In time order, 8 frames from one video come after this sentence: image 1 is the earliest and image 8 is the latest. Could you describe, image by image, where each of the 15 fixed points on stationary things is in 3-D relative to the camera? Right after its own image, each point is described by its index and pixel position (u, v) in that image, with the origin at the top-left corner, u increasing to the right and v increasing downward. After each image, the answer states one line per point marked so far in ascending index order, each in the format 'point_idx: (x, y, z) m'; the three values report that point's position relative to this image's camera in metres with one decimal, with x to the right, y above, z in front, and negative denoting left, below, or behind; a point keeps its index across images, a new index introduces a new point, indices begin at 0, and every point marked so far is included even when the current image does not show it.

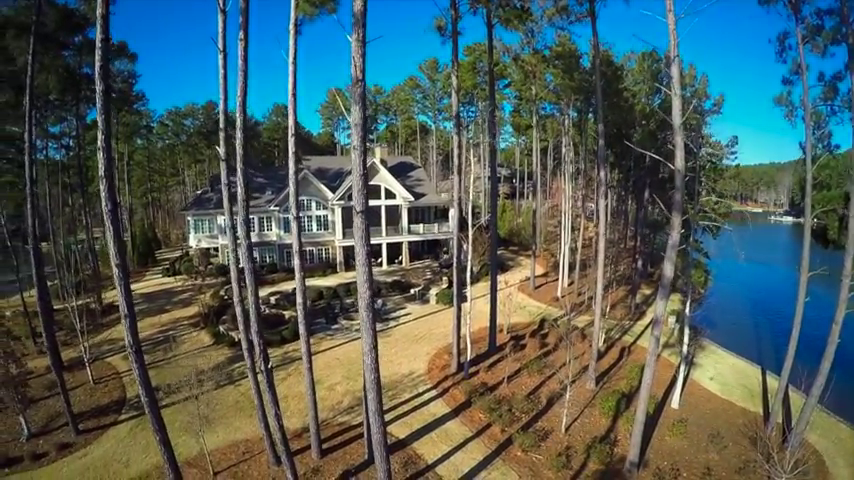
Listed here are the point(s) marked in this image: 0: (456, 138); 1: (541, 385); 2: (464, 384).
0: (+1.4, +3.7, +19.8) m
1: (+3.8, -4.8, +15.4) m
2: (+1.2, -4.5, +14.7) m
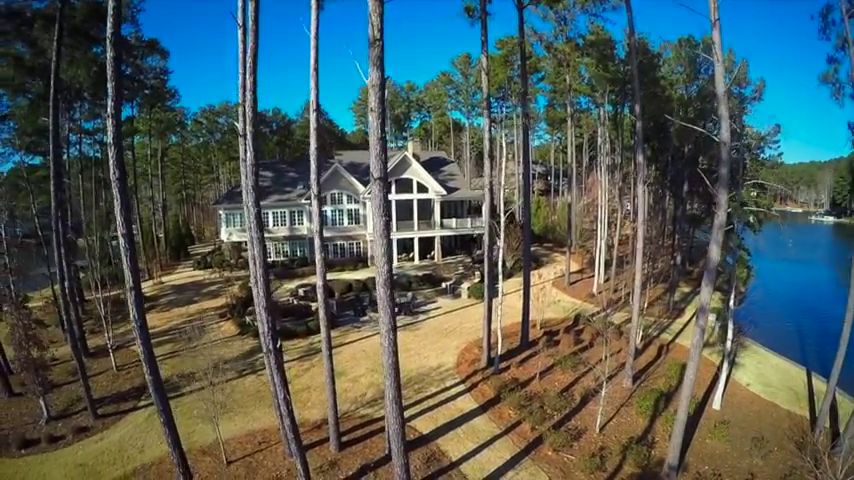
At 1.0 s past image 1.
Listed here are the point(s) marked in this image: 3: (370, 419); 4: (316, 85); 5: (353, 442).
0: (+2.5, +4.1, +19.1) m
1: (+4.6, -4.4, +14.6) m
2: (+2.0, -4.2, +14.0) m
3: (-1.4, -4.4, +11.1) m
4: (-2.4, +3.4, +10.1) m
5: (-1.7, -4.4, +10.1) m
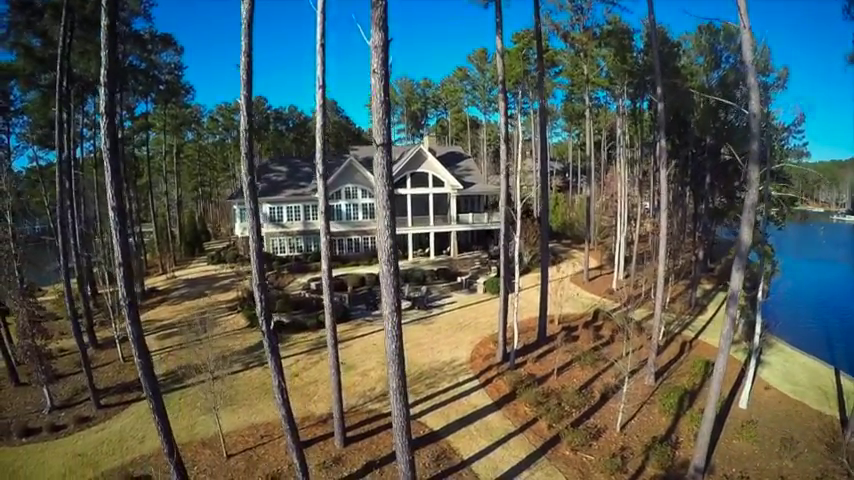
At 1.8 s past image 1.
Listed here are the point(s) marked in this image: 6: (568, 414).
0: (+3.0, +4.4, +18.5) m
1: (+5.0, -4.1, +13.9) m
2: (+2.4, -3.9, +13.5) m
3: (-1.2, -4.1, +10.7) m
4: (-2.2, +3.7, +9.7) m
5: (-1.4, -4.1, +9.7) m
6: (+3.6, -4.4, +11.8) m
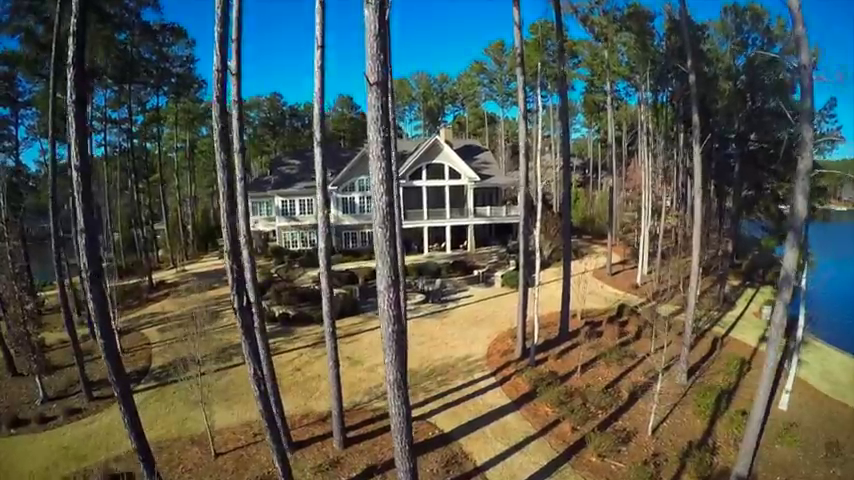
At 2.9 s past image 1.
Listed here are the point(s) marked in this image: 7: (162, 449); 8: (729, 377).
0: (+3.5, +4.8, +17.5) m
1: (+5.3, -3.8, +12.8) m
2: (+2.7, -3.5, +12.5) m
3: (-1.0, -3.7, +9.8) m
4: (-2.0, +4.0, +8.8) m
5: (-1.2, -3.7, +8.8) m
6: (+3.8, -4.0, +10.7) m
7: (-5.7, -4.4, +10.1) m
8: (+9.5, -4.3, +14.7) m
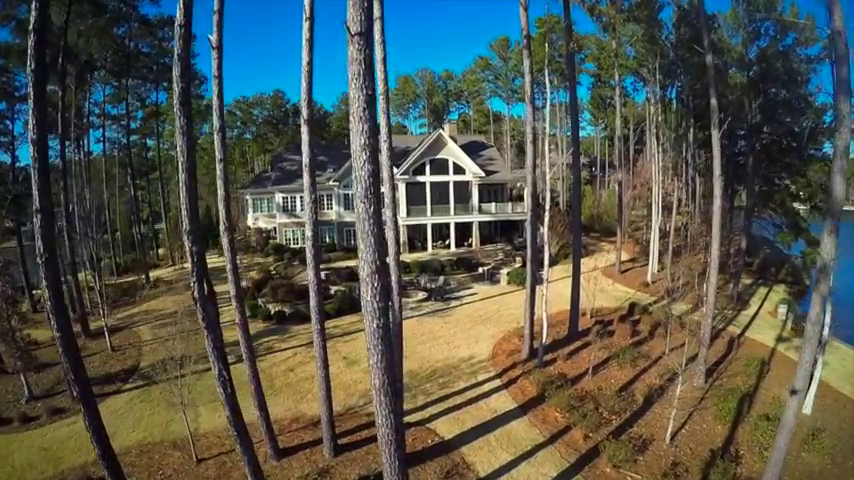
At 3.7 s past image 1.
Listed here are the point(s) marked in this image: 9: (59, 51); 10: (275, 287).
0: (+3.6, +4.9, +16.7) m
1: (+5.4, -3.6, +12.0) m
2: (+2.7, -3.4, +11.7) m
3: (-1.0, -3.6, +9.1) m
4: (-2.1, +4.2, +8.1) m
5: (-1.3, -3.6, +8.1) m
6: (+3.8, -3.9, +9.9) m
7: (-5.7, -4.2, +9.4) m
8: (+9.5, -4.1, +13.9) m
9: (-13.8, +7.1, +17.6) m
10: (-5.8, -1.8, +17.8) m
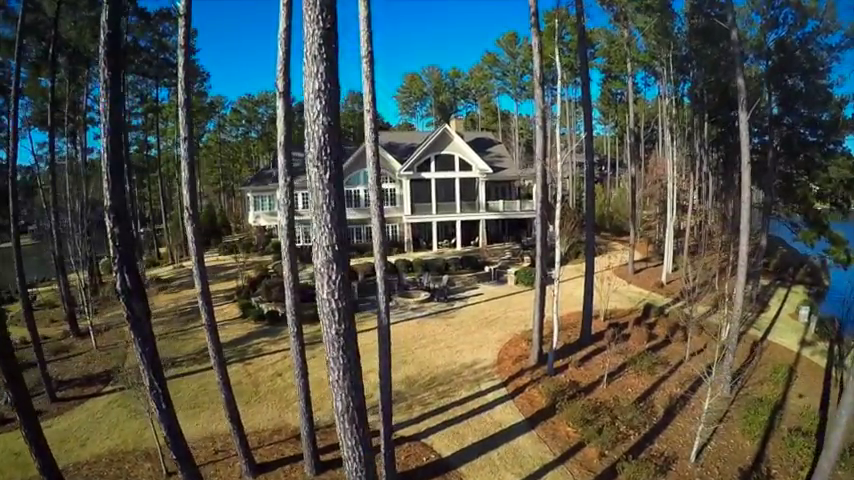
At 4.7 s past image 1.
0: (+3.7, +5.0, +15.7) m
1: (+5.3, -3.5, +11.0) m
2: (+2.7, -3.3, +10.7) m
3: (-1.0, -3.5, +8.2) m
4: (-2.1, +4.3, +7.2) m
5: (-1.4, -3.5, +7.2) m
6: (+3.8, -3.8, +8.9) m
7: (-5.8, -4.1, +8.6) m
8: (+9.6, -4.0, +12.8) m
9: (-13.7, +7.2, +17.0) m
10: (-5.7, -1.7, +17.0) m
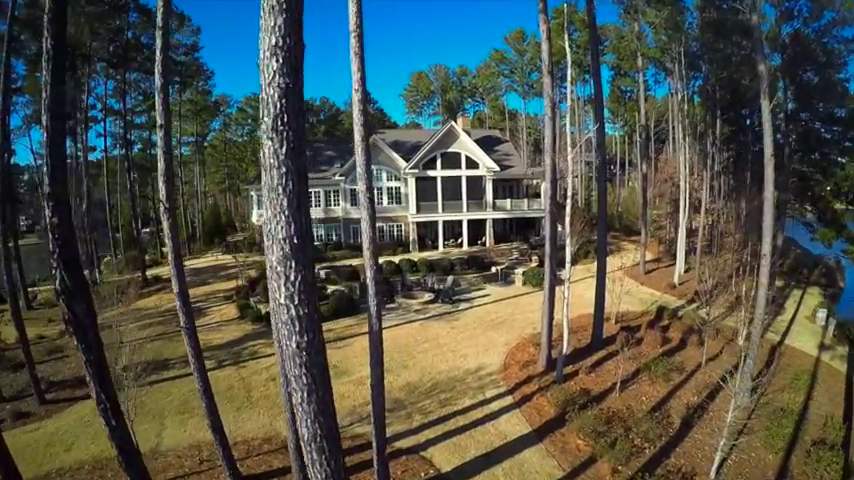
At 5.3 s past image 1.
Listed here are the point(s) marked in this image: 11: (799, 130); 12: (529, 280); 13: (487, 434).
0: (+3.8, +5.1, +15.1) m
1: (+5.4, -3.5, +10.4) m
2: (+2.8, -3.2, +10.1) m
3: (-1.0, -3.4, +7.6) m
4: (-2.1, +4.3, +6.7) m
5: (-1.4, -3.4, +6.7) m
6: (+3.8, -3.7, +8.3) m
7: (-5.8, -4.1, +8.1) m
8: (+9.6, -4.0, +12.1) m
9: (-13.6, +7.3, +16.7) m
10: (-5.5, -1.6, +16.5) m
11: (+14.7, +4.3, +18.5) m
12: (+4.4, -1.7, +20.0) m
13: (+1.1, -3.5, +8.6) m
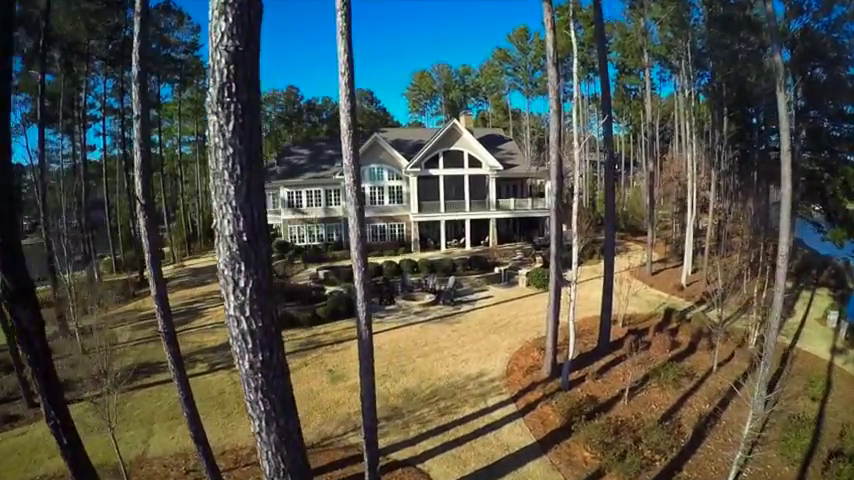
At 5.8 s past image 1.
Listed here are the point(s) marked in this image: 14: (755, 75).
0: (+3.9, +5.1, +14.6) m
1: (+5.4, -3.5, +9.9) m
2: (+2.7, -3.2, +9.7) m
3: (-1.1, -3.4, +7.2) m
4: (-2.2, +4.3, +6.3) m
5: (-1.4, -3.4, +6.3) m
6: (+3.7, -3.7, +7.9) m
7: (-5.8, -4.1, +7.8) m
8: (+9.6, -4.0, +11.6) m
9: (-13.5, +7.3, +16.4) m
10: (-5.5, -1.6, +16.1) m
11: (+14.8, +4.3, +17.9) m
12: (+4.4, -1.7, +19.5) m
13: (+1.1, -3.5, +8.2) m
14: (+14.0, +7.0, +19.8) m
